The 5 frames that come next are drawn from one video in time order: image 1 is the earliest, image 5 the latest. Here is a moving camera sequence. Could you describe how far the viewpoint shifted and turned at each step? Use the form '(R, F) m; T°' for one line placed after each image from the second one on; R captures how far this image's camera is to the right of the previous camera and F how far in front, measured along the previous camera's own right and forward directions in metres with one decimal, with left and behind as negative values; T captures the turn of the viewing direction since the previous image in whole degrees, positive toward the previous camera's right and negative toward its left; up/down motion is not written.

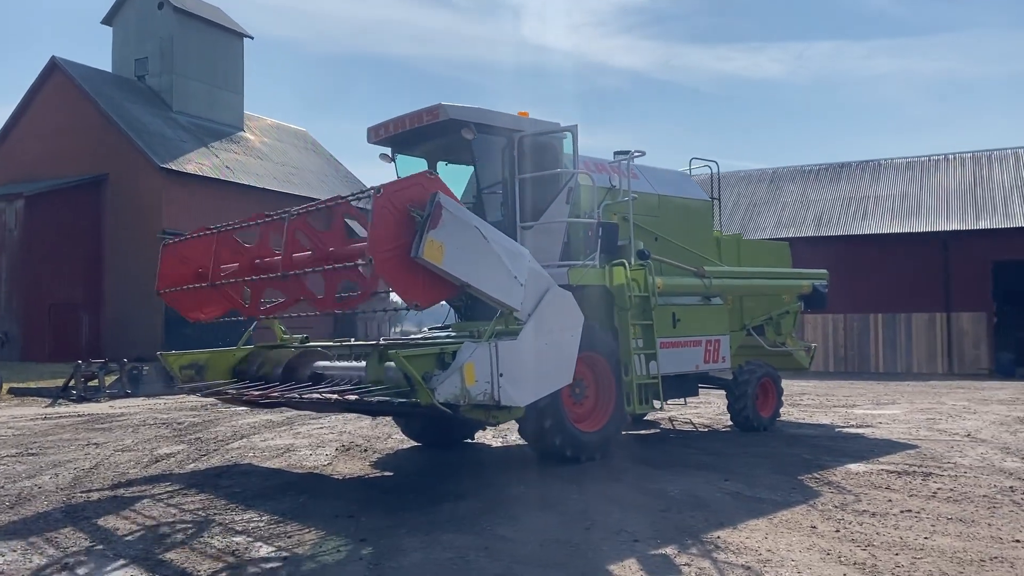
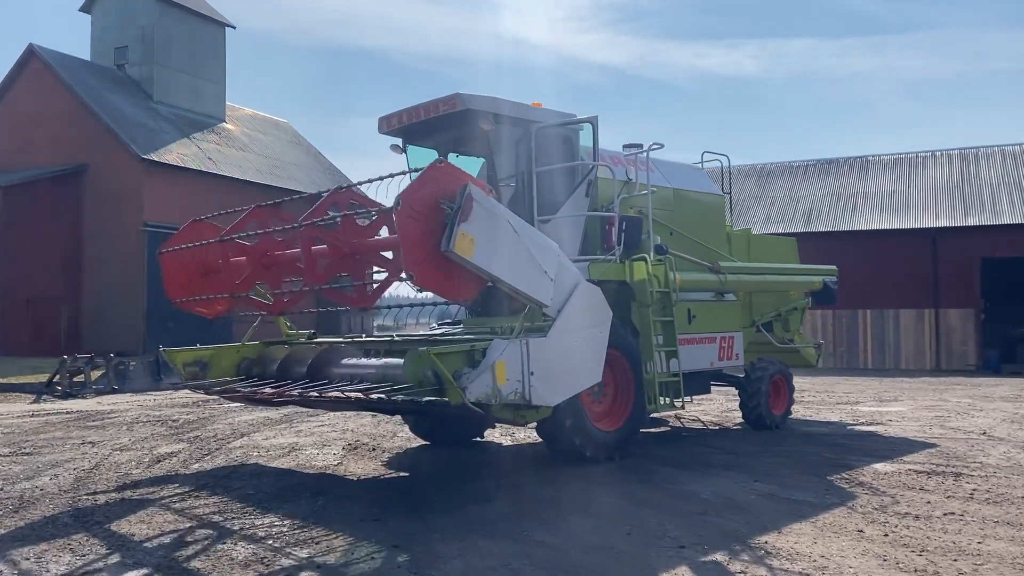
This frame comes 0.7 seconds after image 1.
(-0.4, +0.2) m; +2°
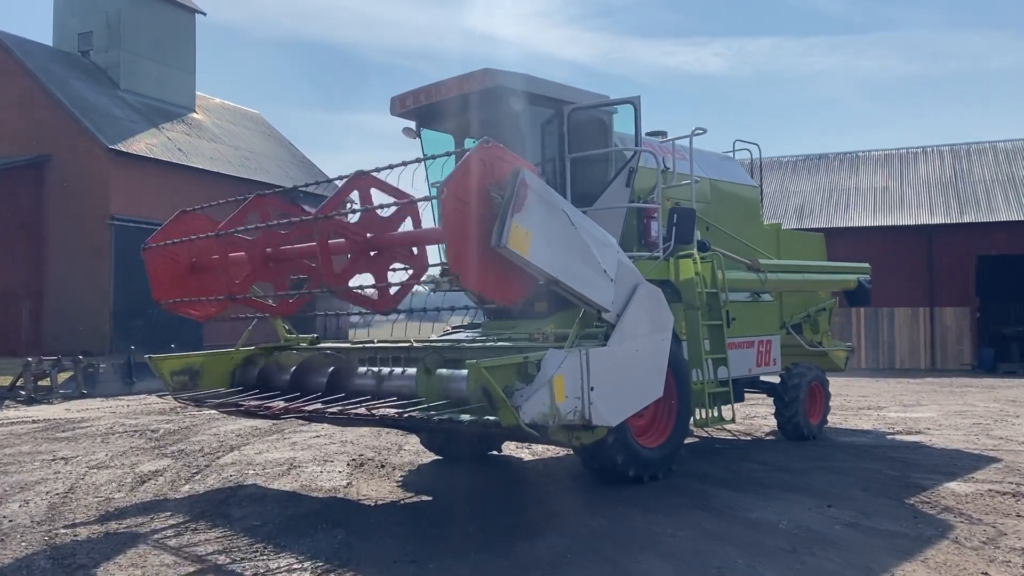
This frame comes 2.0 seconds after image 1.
(-0.5, +0.8) m; +2°
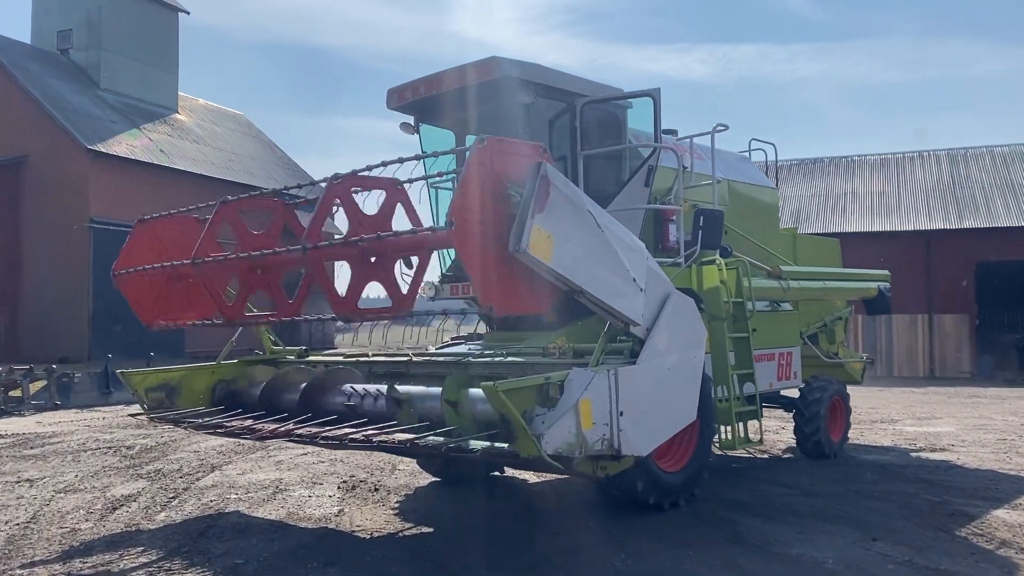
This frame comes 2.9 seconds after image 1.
(-0.2, +0.6) m; +1°
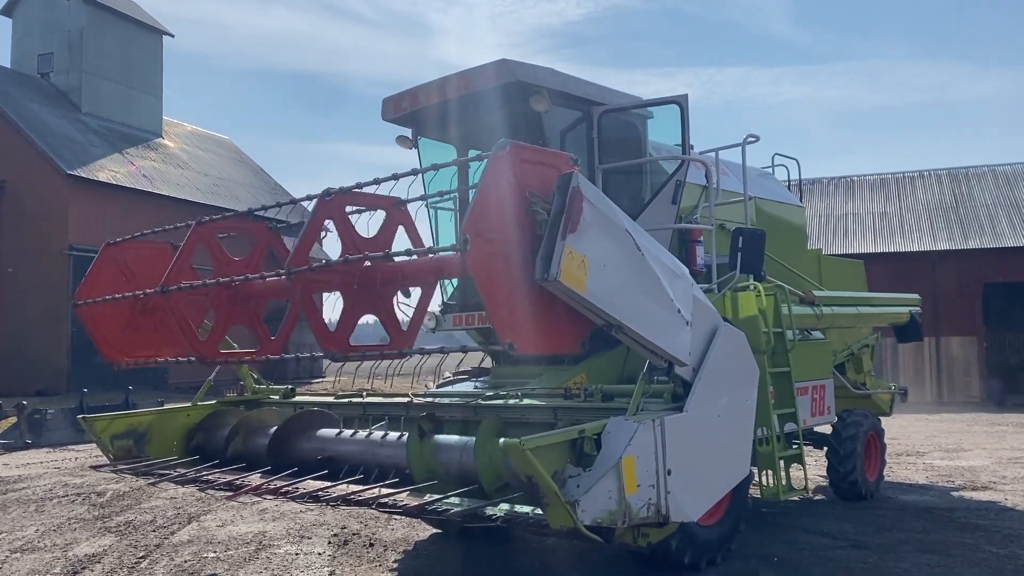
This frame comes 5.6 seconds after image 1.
(-0.2, +0.7) m; +1°
